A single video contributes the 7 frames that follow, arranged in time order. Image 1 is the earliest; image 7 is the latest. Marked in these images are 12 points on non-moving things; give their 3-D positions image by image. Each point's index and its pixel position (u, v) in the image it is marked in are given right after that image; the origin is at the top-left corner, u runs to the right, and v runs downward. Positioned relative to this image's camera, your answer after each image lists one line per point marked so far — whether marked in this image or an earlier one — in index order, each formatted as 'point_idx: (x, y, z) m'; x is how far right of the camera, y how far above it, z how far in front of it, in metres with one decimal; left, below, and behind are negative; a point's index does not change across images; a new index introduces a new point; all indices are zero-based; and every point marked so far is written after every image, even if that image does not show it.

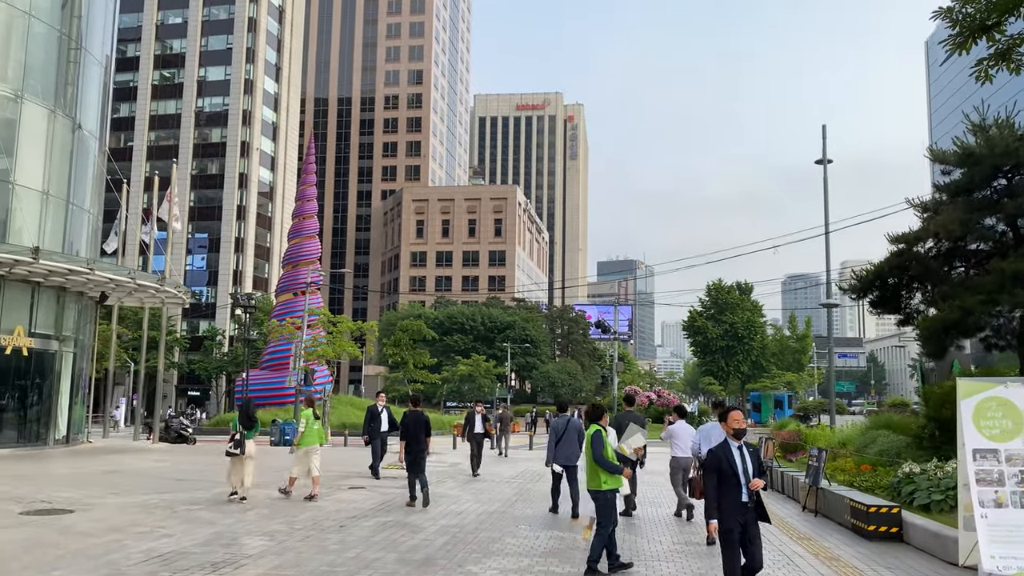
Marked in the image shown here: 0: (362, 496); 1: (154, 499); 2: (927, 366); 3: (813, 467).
0: (-2.3, -3.2, +12.3) m
1: (-5.0, -2.9, +11.2) m
2: (+10.3, -1.9, +20.1) m
3: (+4.3, -2.6, +11.7) m
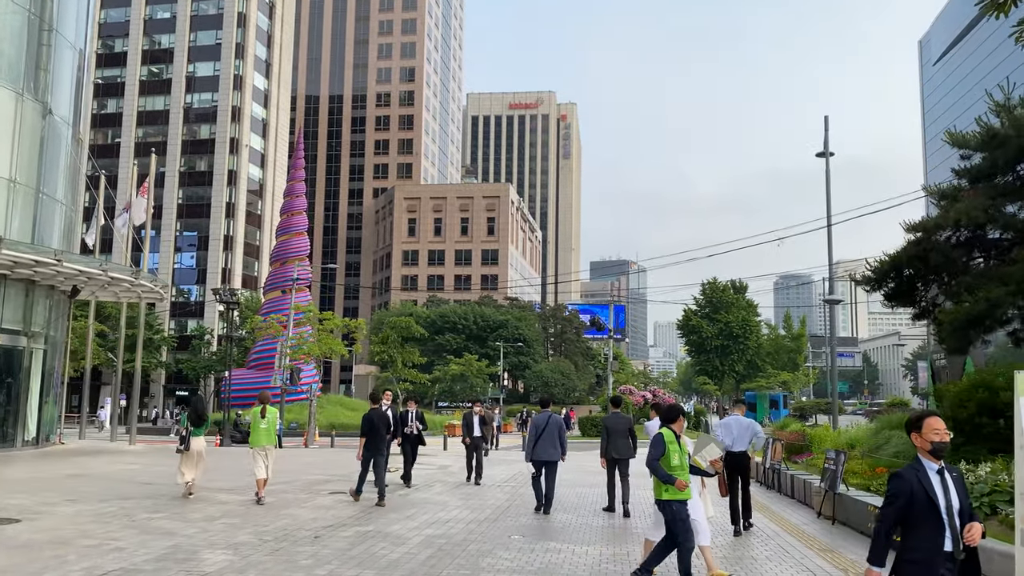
0: (-2.4, -3.0, +11.4) m
1: (-5.1, -2.8, +10.3) m
2: (+10.1, -1.8, +19.2) m
3: (+4.2, -2.4, +10.8) m
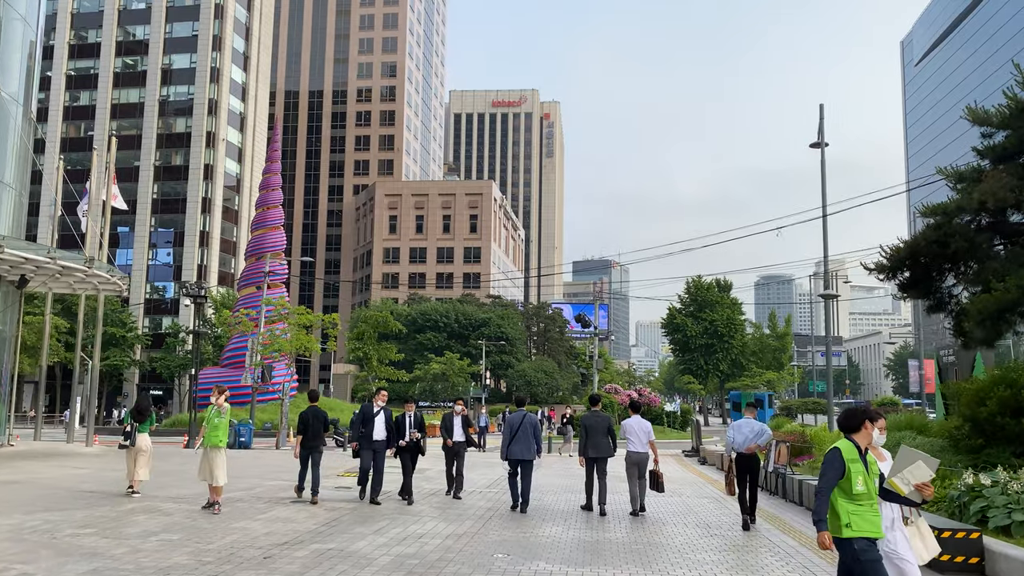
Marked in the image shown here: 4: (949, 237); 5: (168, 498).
0: (-2.6, -2.8, +10.1) m
1: (-5.3, -2.6, +9.0) m
2: (+9.7, -1.6, +18.3) m
3: (+4.0, -2.3, +9.7) m
4: (+6.4, +0.7, +12.0) m
5: (-4.8, -2.9, +11.3) m
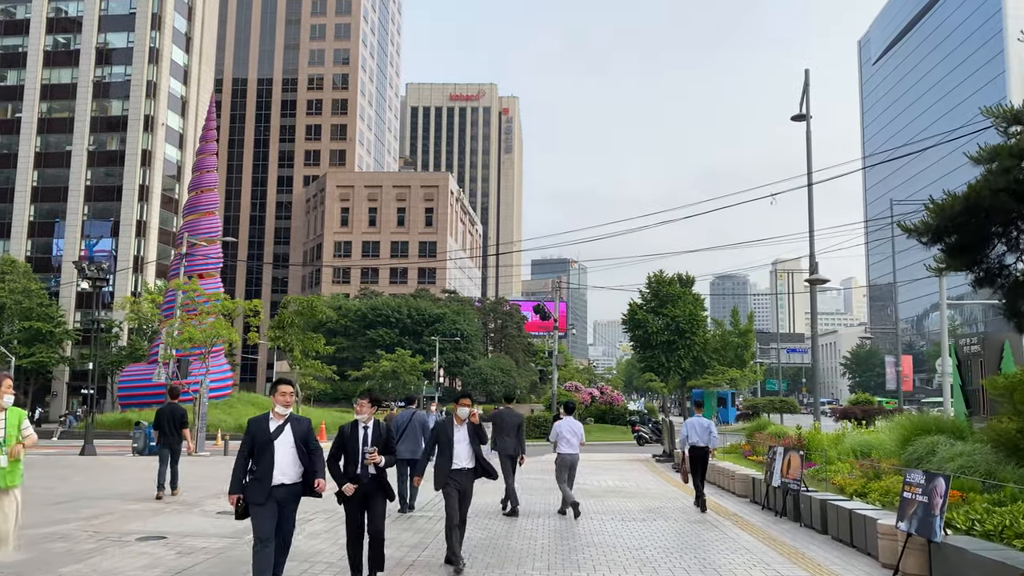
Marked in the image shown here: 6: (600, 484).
0: (-3.2, -2.4, +7.0) m
1: (-5.8, -2.1, +5.7) m
2: (+8.7, -1.2, +15.7) m
3: (+3.4, -1.8, +6.9) m
4: (+5.7, +1.1, +9.3) m
5: (-5.4, -2.4, +8.0) m
6: (+1.8, -3.9, +16.1) m
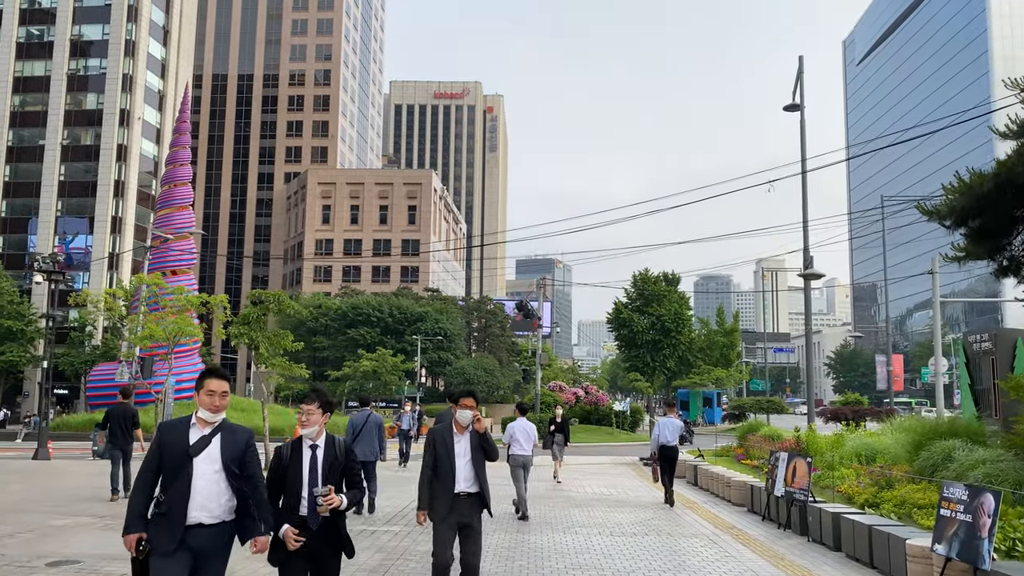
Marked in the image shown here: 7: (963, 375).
0: (-3.4, -2.2, +5.9) m
1: (-6.0, -2.0, +4.5) m
2: (+8.3, -1.1, +14.8) m
3: (+3.2, -1.7, +5.9) m
4: (+5.5, +1.2, +8.3) m
5: (-5.6, -2.3, +6.8) m
6: (+1.4, -3.7, +15.1) m
7: (+8.5, -1.6, +15.4) m
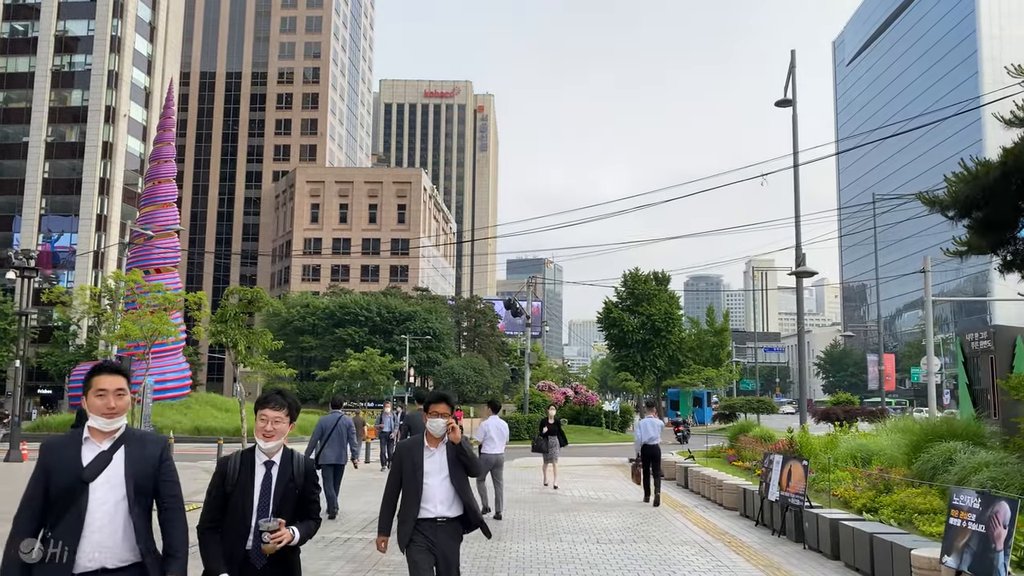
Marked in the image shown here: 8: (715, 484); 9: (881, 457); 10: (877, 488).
0: (-3.6, -2.2, +5.4) m
1: (-6.1, -1.9, +4.0) m
2: (+8.1, -1.0, +14.5) m
3: (+3.1, -1.7, +5.5) m
4: (+5.3, +1.3, +7.9) m
5: (-5.8, -2.2, +6.3) m
6: (+1.1, -3.7, +14.6) m
7: (+8.3, -1.6, +15.0) m
8: (+3.2, -3.0, +12.7) m
9: (+5.5, -2.5, +12.2) m
10: (+4.5, -2.5, +10.0) m
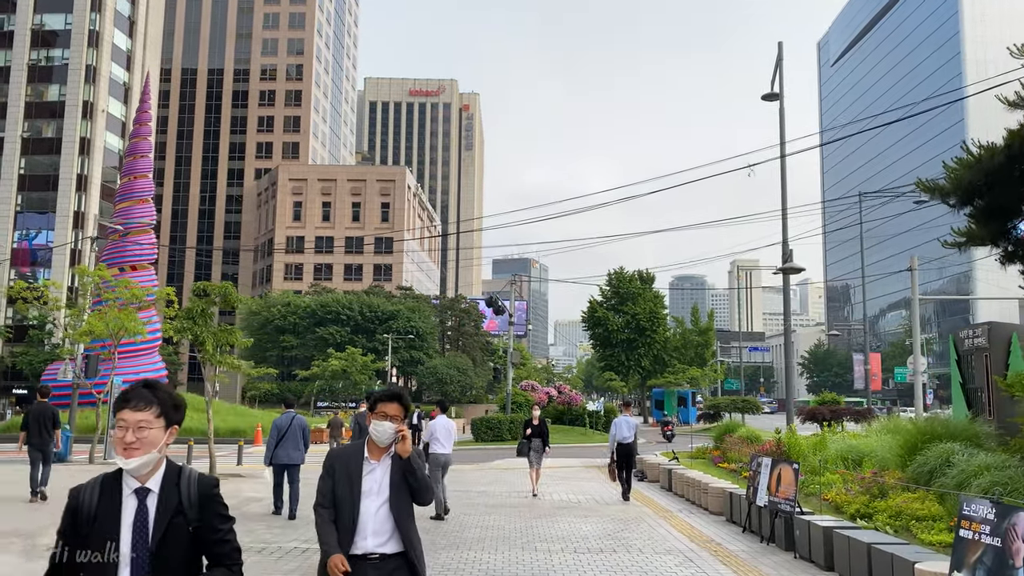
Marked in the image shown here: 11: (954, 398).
0: (-3.8, -2.1, +4.7) m
1: (-6.3, -1.8, +3.3) m
2: (+7.7, -1.0, +14.0) m
3: (+2.9, -1.6, +4.9) m
4: (+5.0, +1.4, +7.4) m
5: (-6.1, -2.1, +5.6) m
6: (+0.7, -3.6, +14.0) m
7: (+7.9, -1.5, +14.6) m
8: (+2.8, -3.0, +12.1) m
9: (+5.2, -2.5, +11.7) m
10: (+4.2, -2.4, +9.5) m
11: (+7.9, -2.0, +14.6) m
